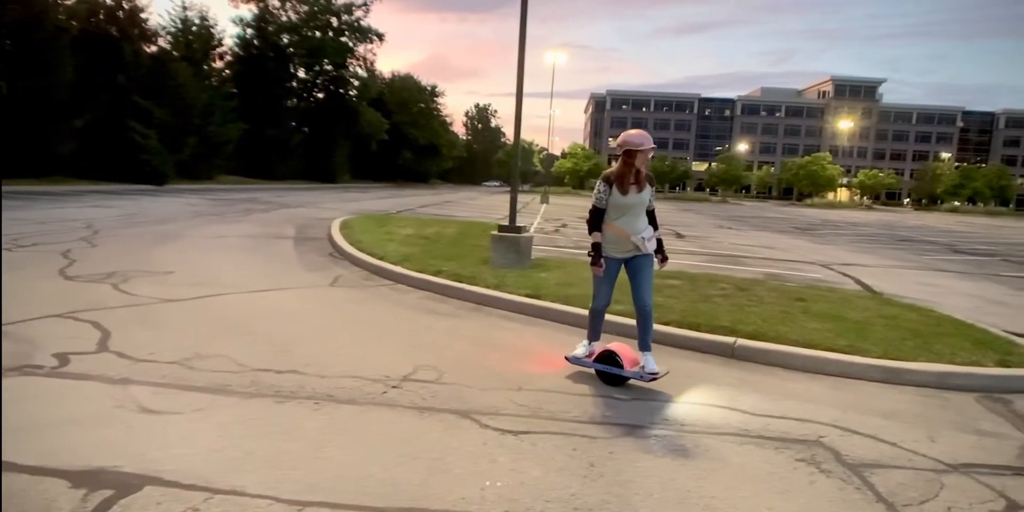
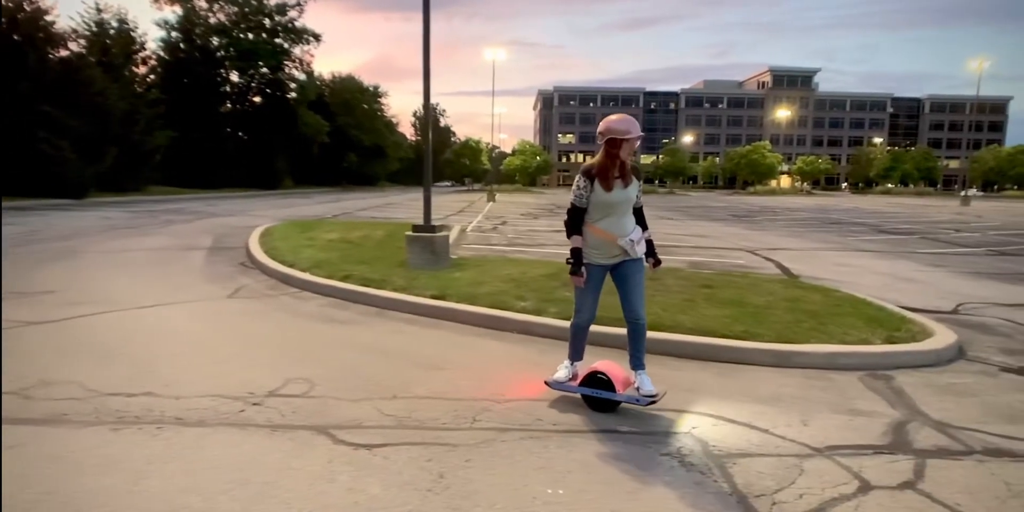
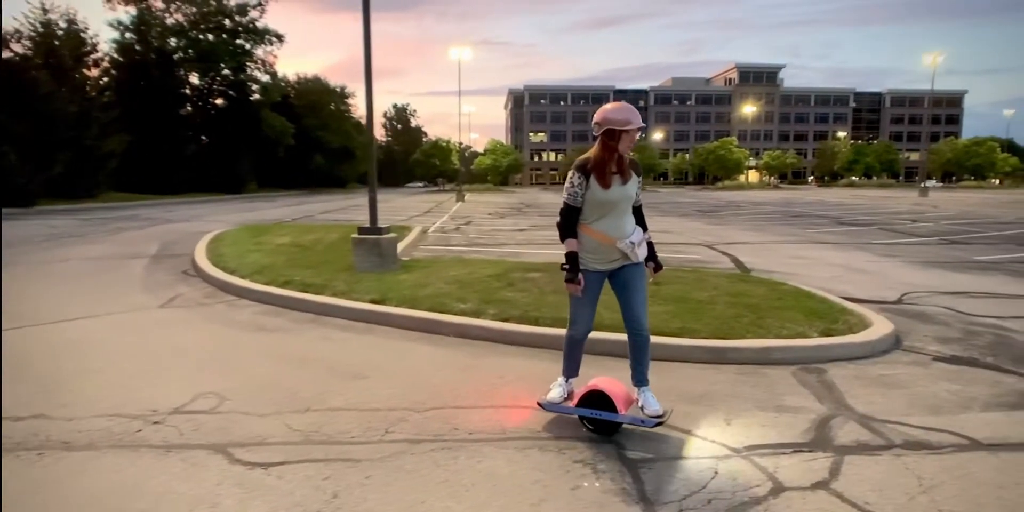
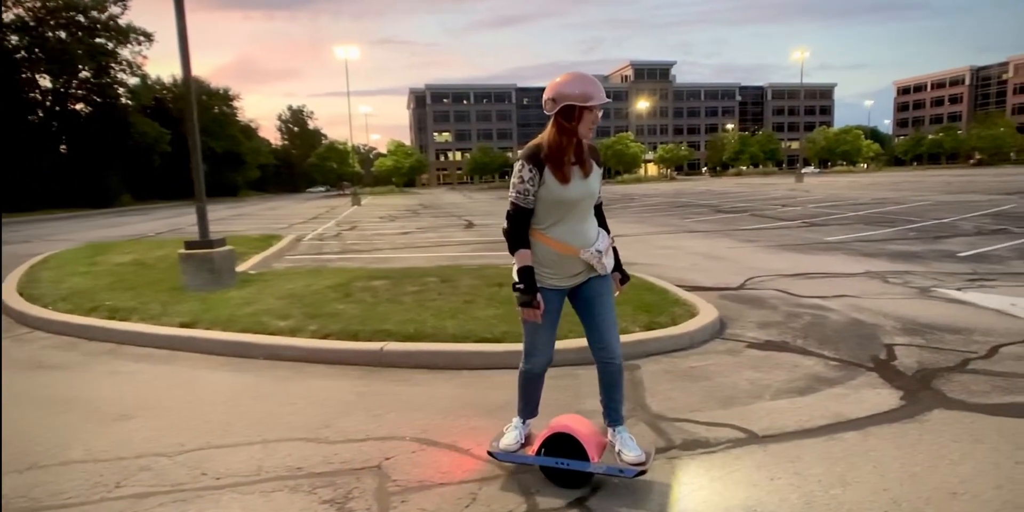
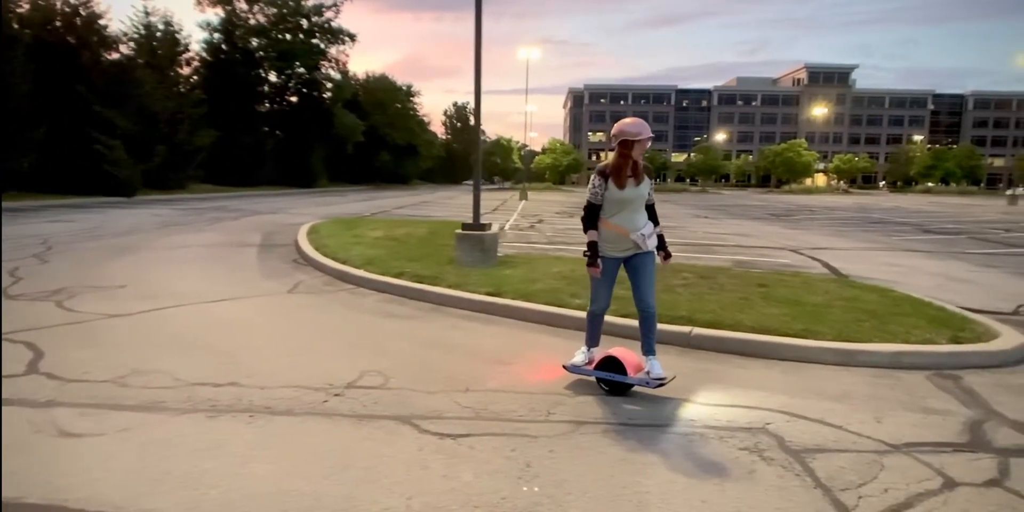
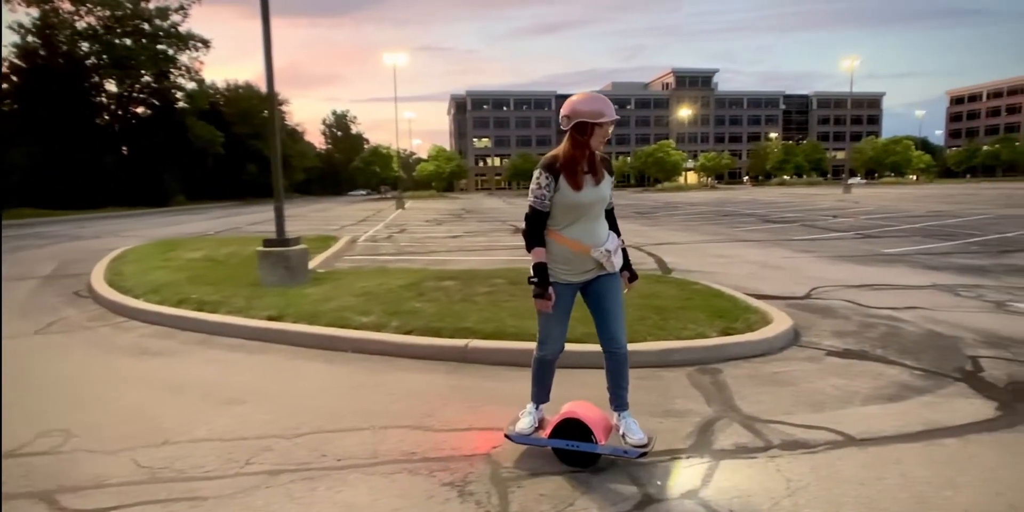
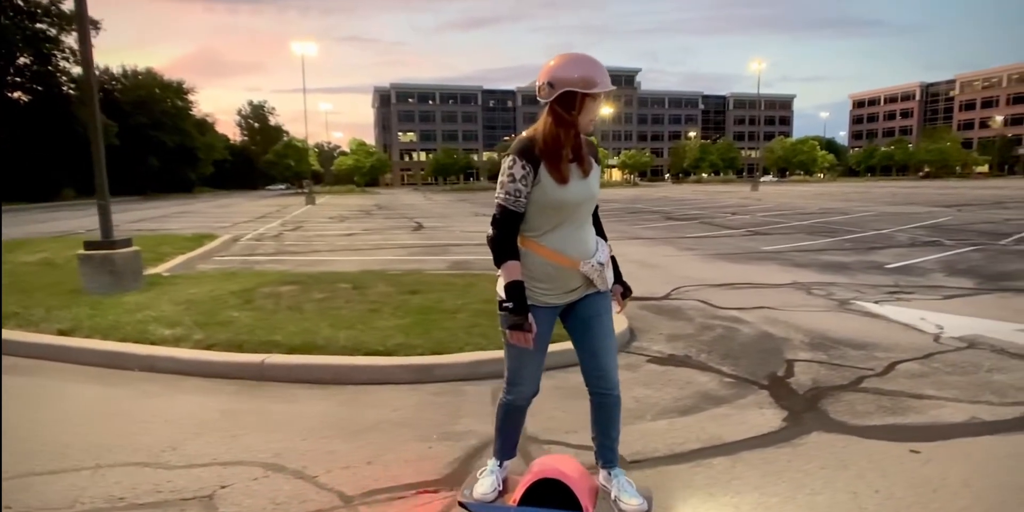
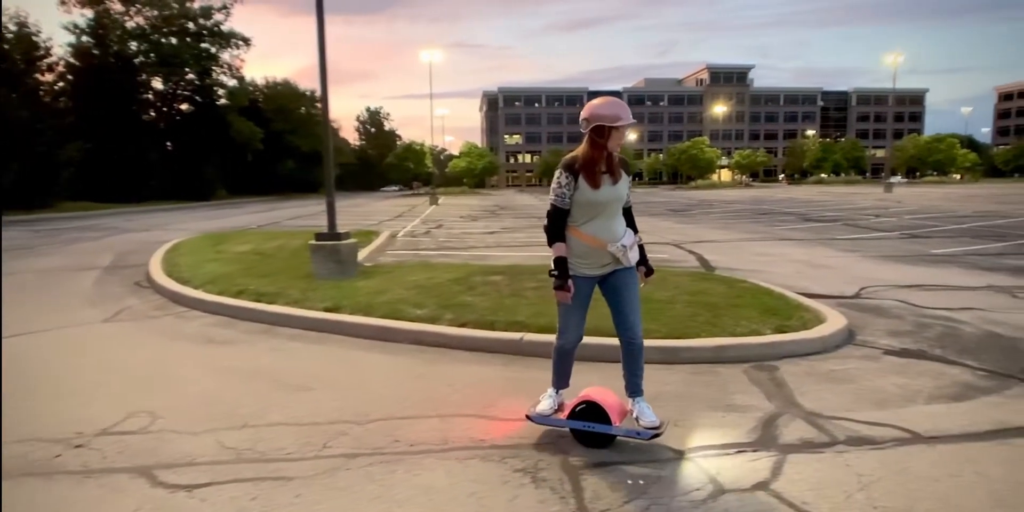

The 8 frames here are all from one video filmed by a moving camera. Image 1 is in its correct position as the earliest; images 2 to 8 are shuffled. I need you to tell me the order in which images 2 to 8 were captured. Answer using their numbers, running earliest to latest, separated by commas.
5, 2, 3, 8, 6, 4, 7
